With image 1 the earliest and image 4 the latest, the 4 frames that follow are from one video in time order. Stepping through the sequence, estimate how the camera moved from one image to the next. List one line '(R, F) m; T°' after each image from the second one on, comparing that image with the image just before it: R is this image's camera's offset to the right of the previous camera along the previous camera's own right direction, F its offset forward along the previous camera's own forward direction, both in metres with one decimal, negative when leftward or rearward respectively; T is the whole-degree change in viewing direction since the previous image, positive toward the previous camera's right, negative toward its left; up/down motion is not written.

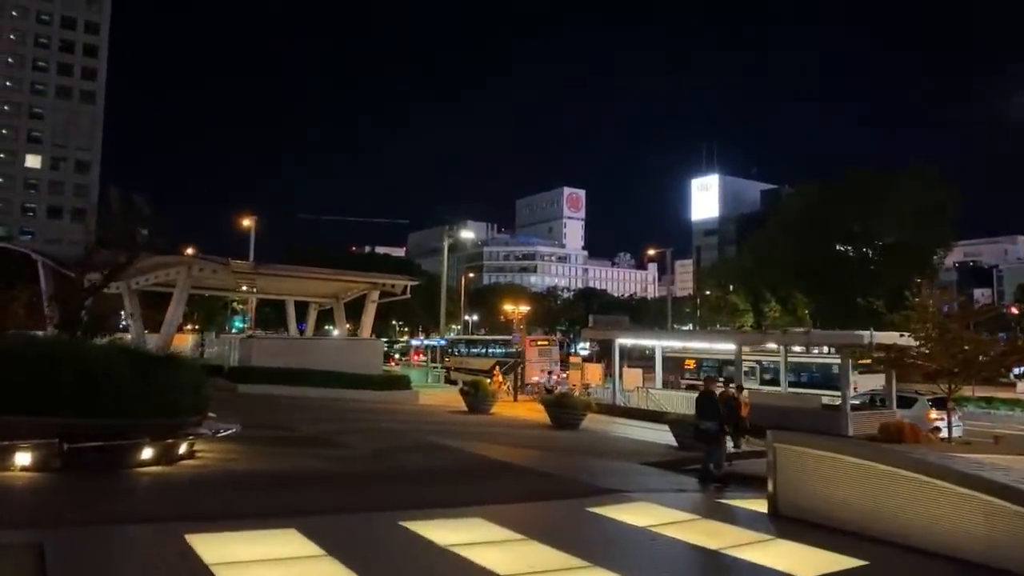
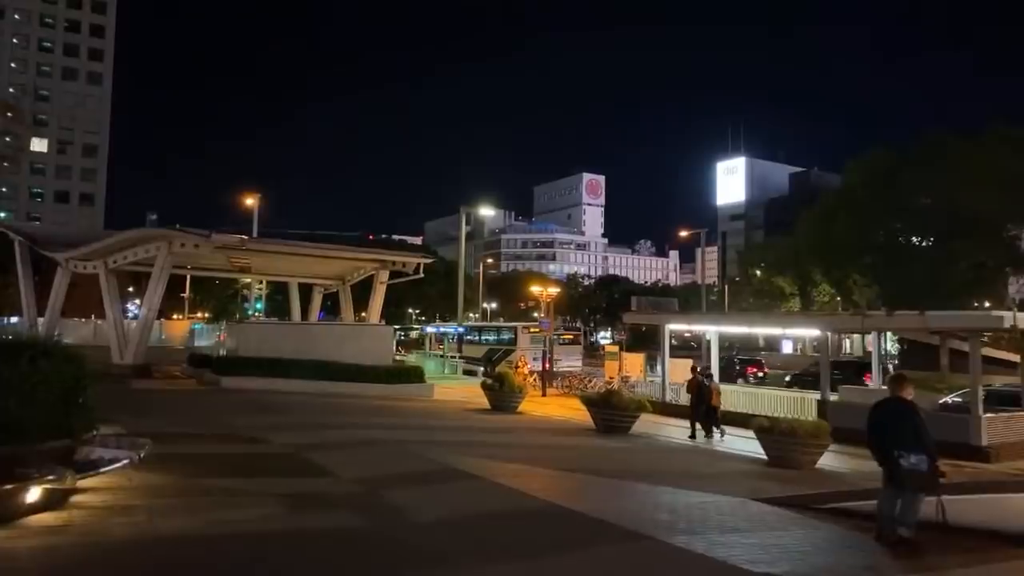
(-0.5, +4.7) m; -1°
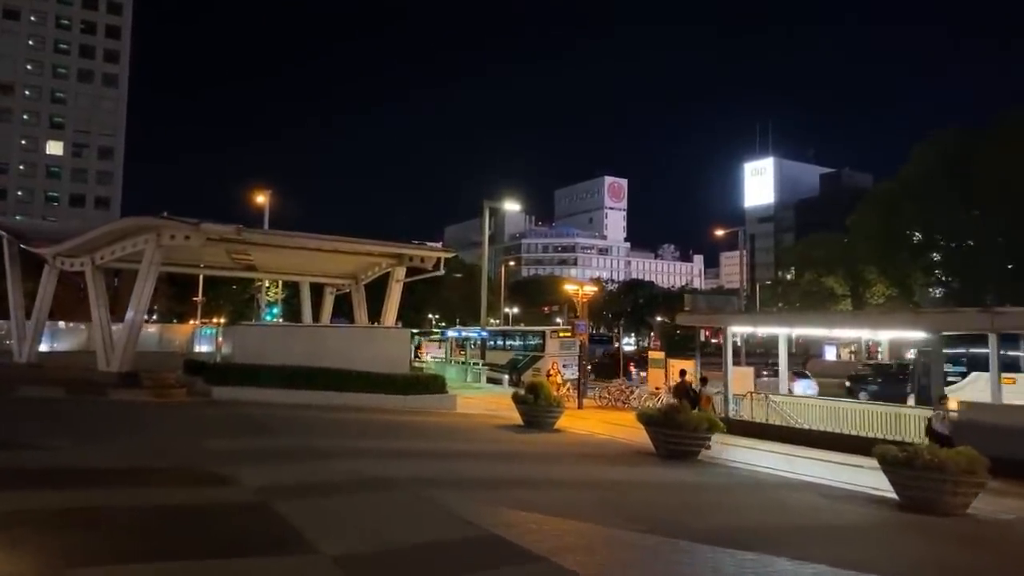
(-0.5, +3.7) m; -2°
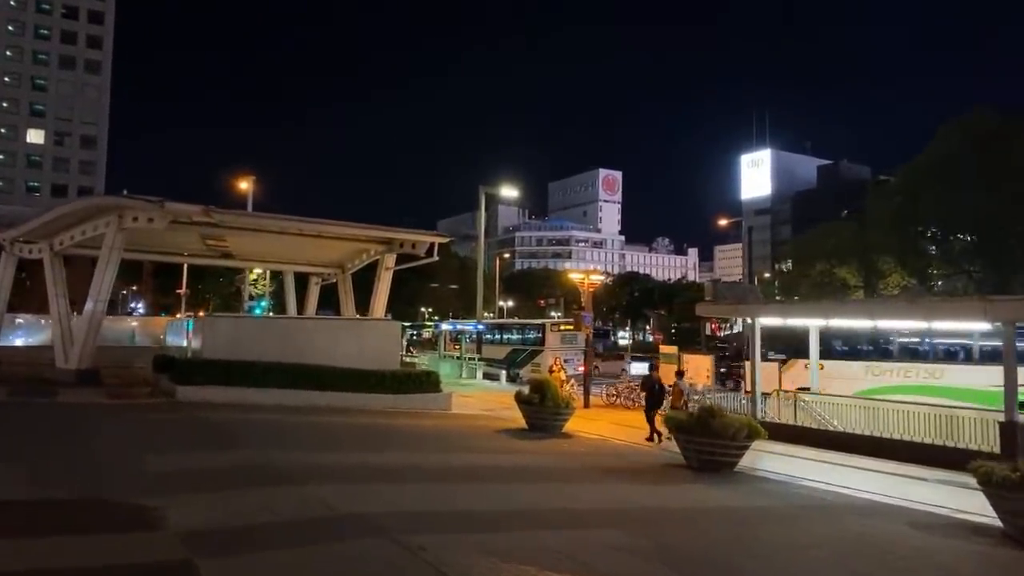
(-0.3, +2.5) m; +1°
